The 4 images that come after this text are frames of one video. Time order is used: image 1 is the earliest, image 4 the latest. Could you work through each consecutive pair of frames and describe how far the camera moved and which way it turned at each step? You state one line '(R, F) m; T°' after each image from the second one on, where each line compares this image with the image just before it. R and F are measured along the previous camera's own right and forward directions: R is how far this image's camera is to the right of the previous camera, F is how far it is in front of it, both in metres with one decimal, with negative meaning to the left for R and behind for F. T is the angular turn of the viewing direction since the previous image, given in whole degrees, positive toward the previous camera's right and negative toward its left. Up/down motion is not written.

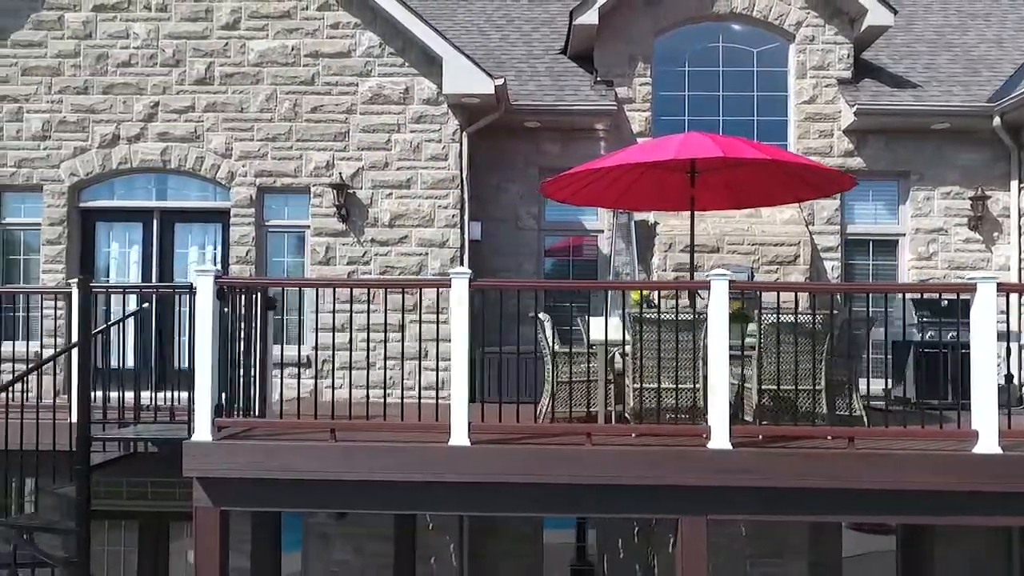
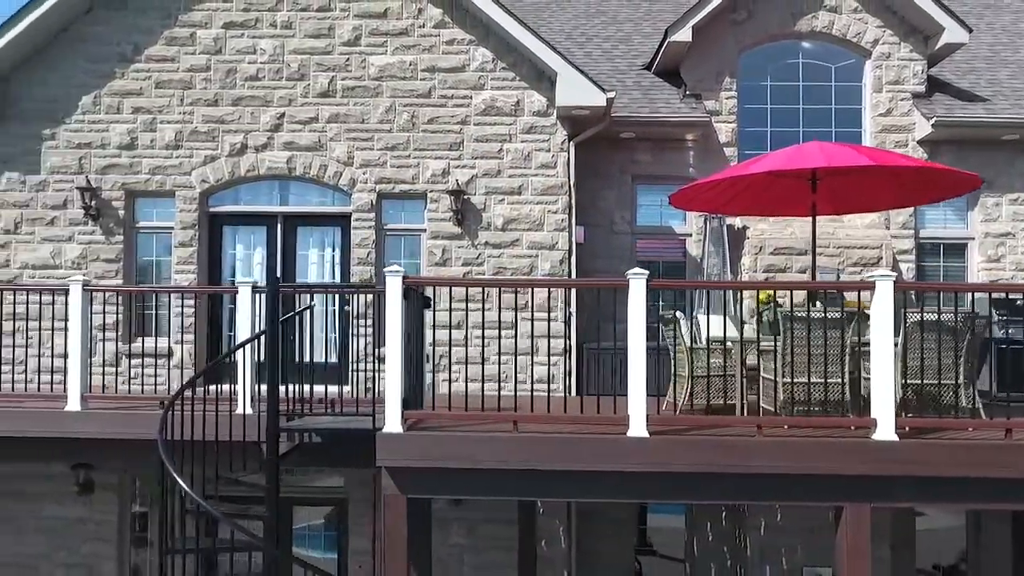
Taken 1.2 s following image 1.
(-1.1, -0.6) m; 0°
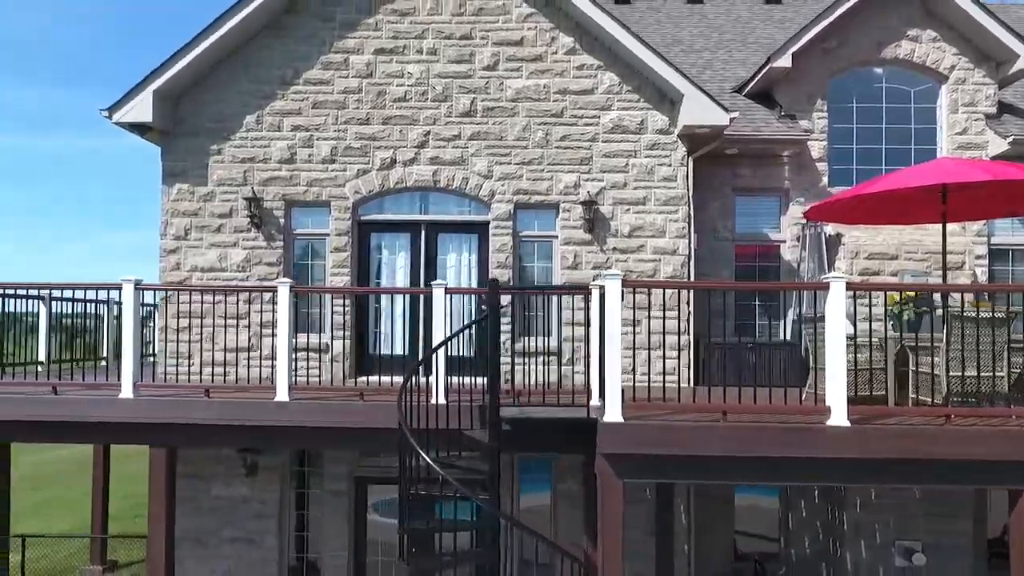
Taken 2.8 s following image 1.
(-1.6, -0.9) m; +1°
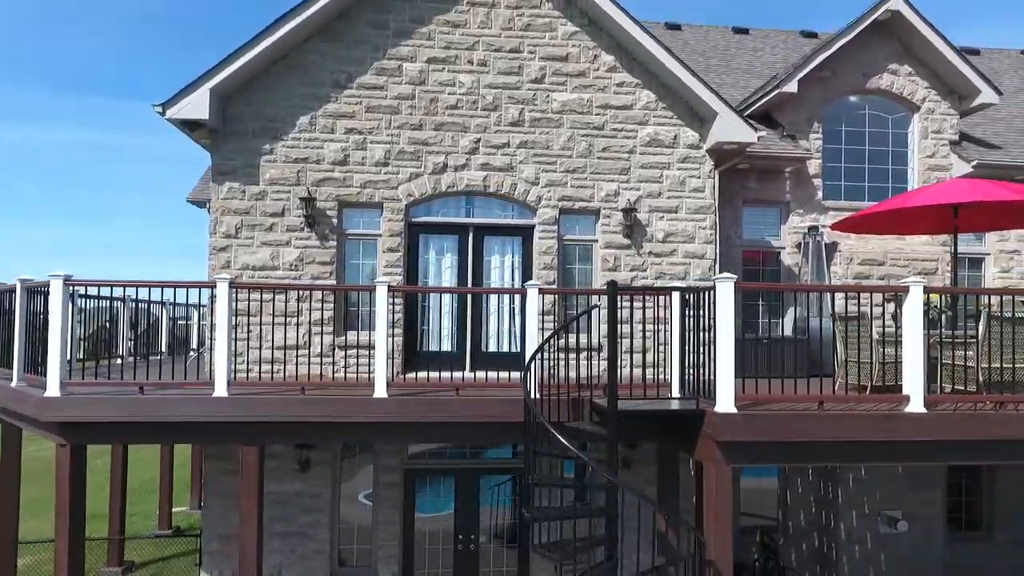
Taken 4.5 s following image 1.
(-2.2, -0.4) m; +10°
